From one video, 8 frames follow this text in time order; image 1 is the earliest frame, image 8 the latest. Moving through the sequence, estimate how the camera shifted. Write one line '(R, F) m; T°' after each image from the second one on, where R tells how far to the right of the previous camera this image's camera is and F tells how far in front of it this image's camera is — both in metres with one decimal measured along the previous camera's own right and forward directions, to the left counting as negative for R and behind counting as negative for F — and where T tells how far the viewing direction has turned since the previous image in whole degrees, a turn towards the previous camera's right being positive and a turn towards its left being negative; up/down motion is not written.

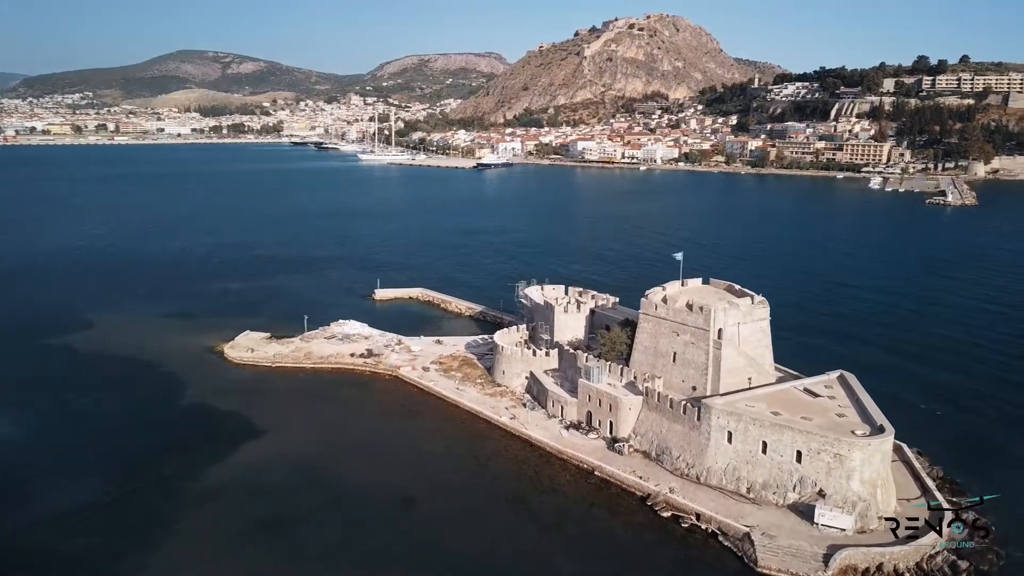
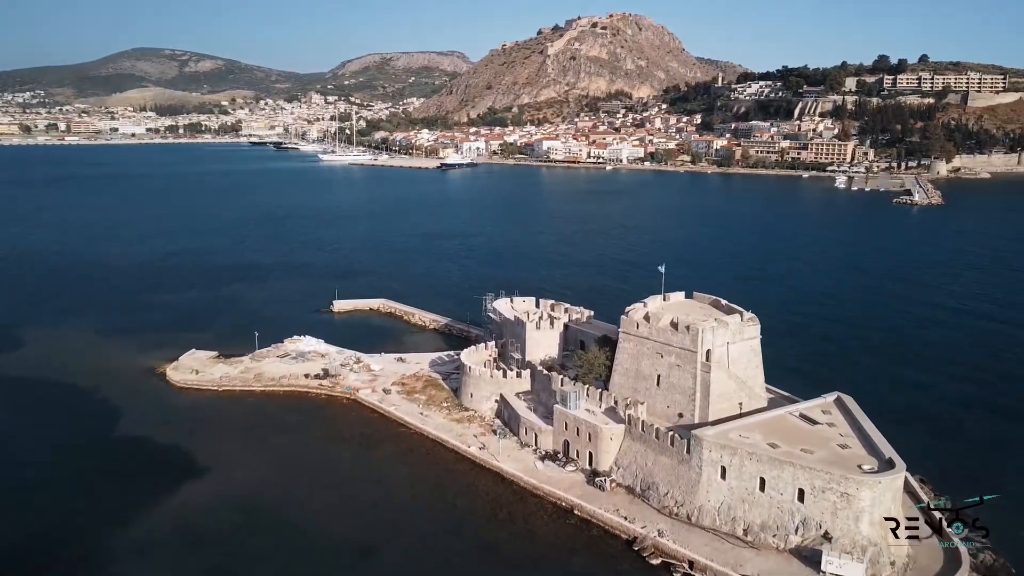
(-0.1, +2.2) m; +2°
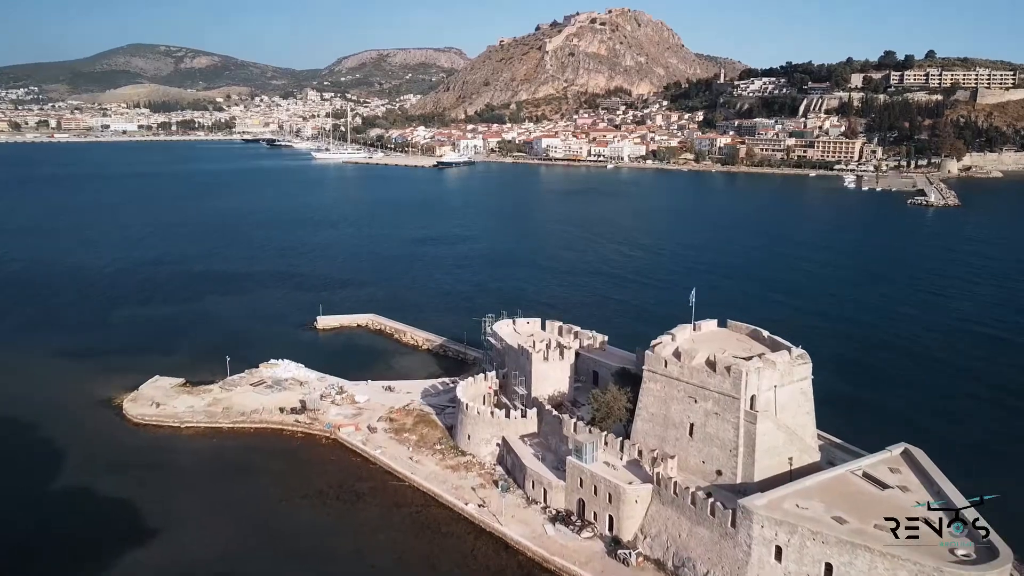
(-0.2, +3.5) m; 0°
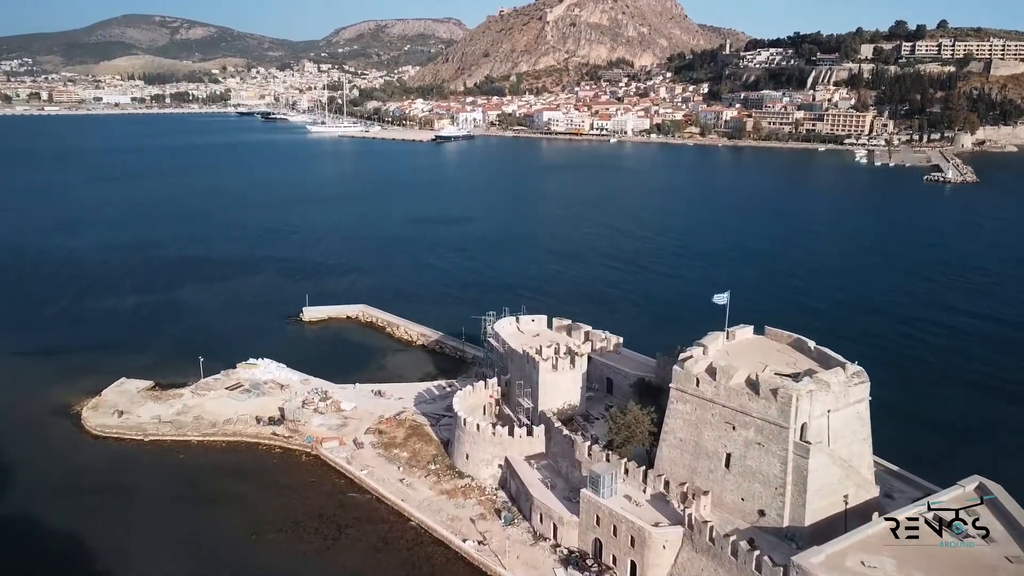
(-0.1, +2.9) m; 0°
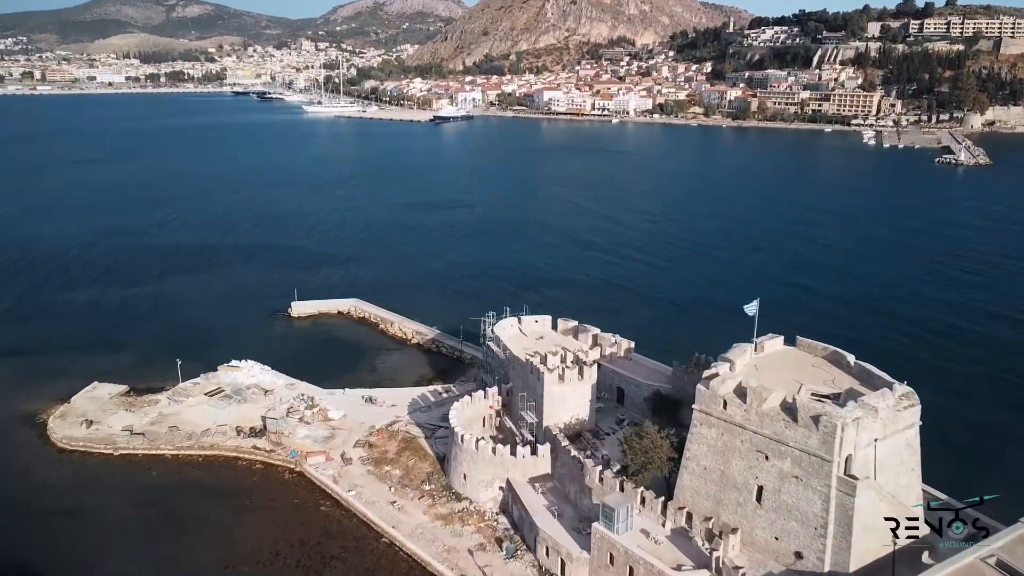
(-0.1, +1.9) m; 0°
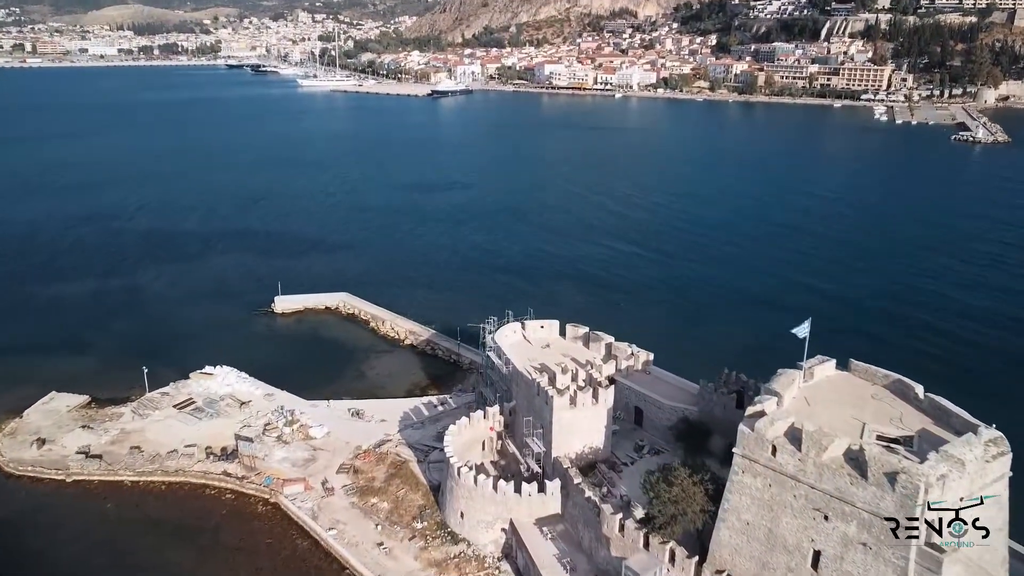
(-0.1, +2.5) m; 0°
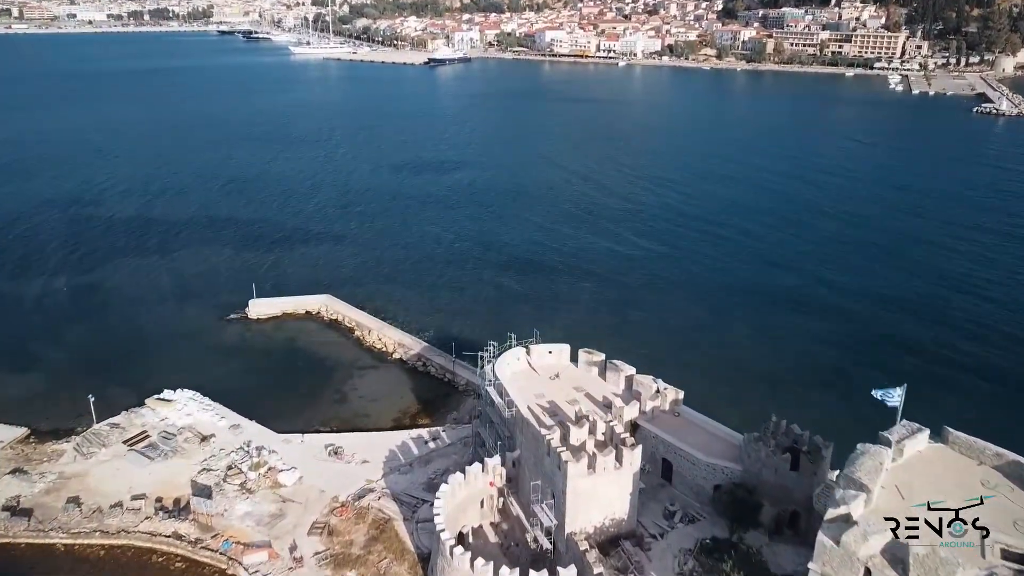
(-0.1, +3.1) m; 0°
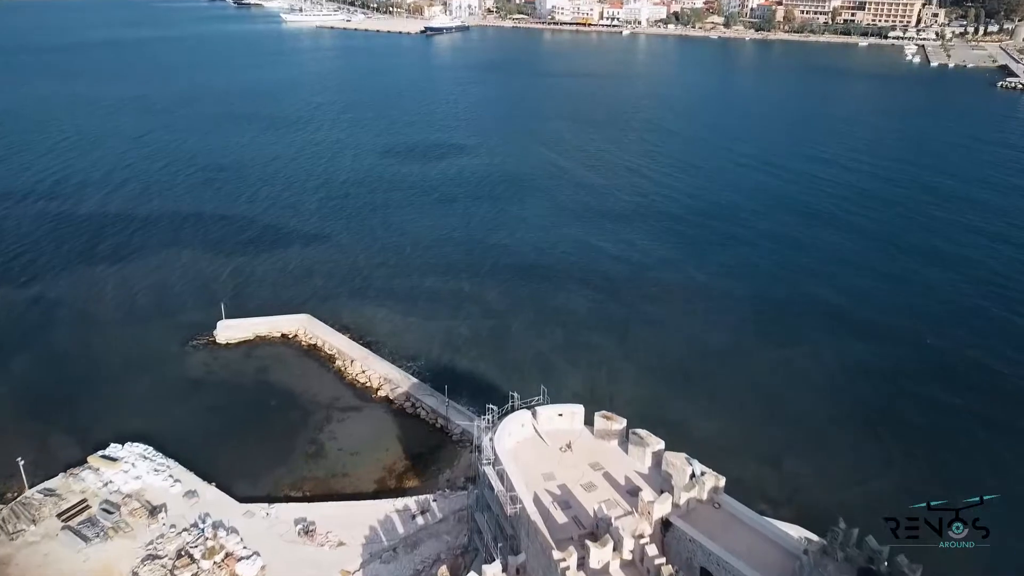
(-0.1, +3.0) m; 0°
